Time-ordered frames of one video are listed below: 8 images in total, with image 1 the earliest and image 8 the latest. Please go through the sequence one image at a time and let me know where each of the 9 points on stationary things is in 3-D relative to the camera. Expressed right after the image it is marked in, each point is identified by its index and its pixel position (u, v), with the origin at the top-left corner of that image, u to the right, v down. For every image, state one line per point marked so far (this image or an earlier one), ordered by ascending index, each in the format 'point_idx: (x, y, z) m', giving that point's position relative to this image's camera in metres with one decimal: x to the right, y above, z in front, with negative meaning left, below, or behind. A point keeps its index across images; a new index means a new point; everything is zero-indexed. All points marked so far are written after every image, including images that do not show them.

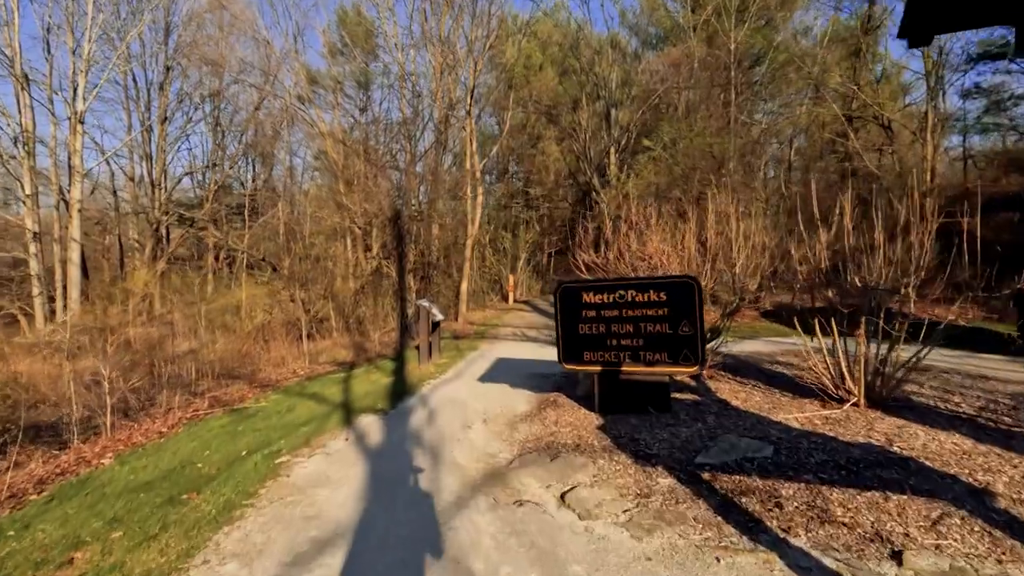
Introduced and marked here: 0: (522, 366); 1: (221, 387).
0: (+0.2, -1.8, +11.5) m
1: (-7.4, -2.5, +13.1) m
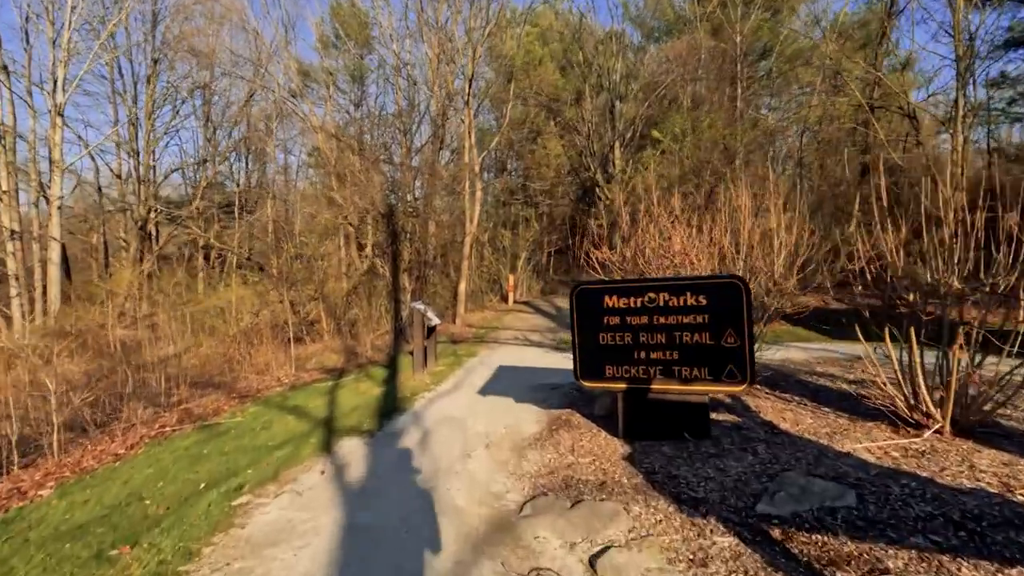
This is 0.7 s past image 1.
0: (+0.3, -1.8, +10.4) m
1: (-7.3, -2.5, +12.0) m
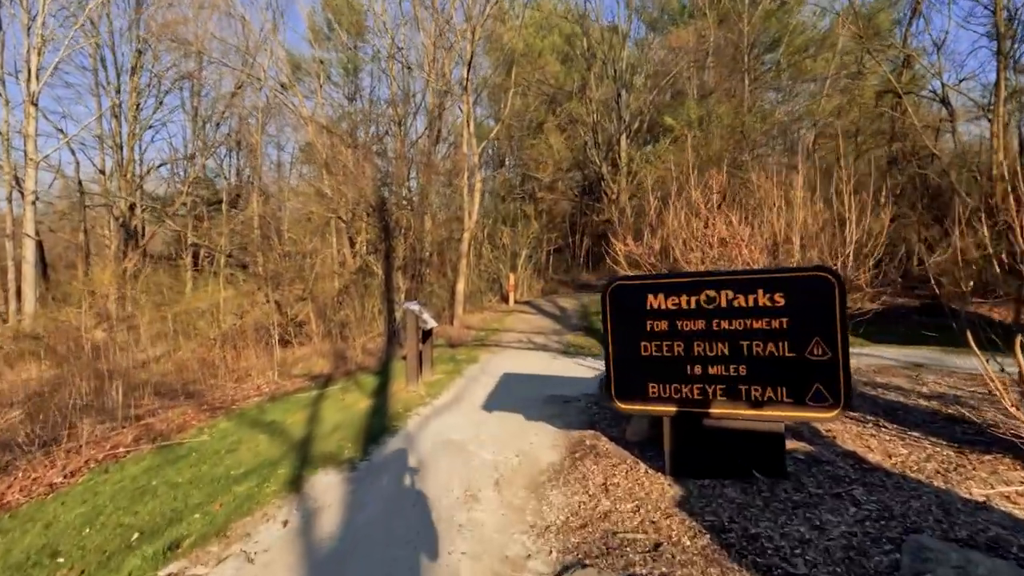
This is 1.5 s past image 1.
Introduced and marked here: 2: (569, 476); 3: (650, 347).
0: (+0.4, -1.8, +9.1) m
1: (-7.2, -2.5, +10.6) m
2: (+0.6, -1.9, +5.1) m
3: (+1.2, -0.5, +4.6) m
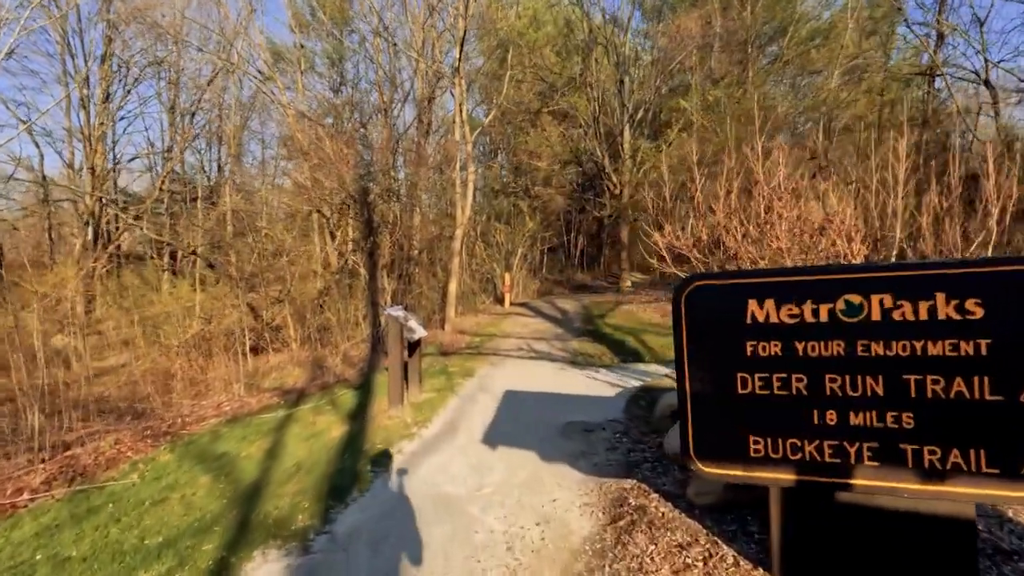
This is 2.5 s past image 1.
0: (+0.5, -1.8, +7.5) m
1: (-7.2, -2.5, +8.9) m
2: (+0.7, -1.9, +3.5) m
3: (+1.4, -0.5, +3.0) m
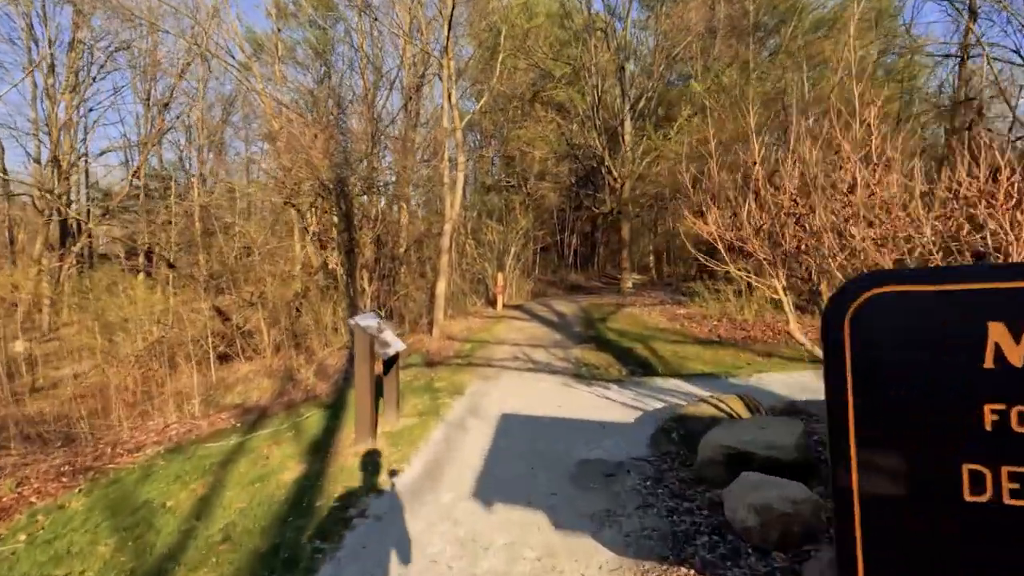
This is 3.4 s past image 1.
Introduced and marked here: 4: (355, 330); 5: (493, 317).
0: (+0.5, -1.8, +6.1) m
1: (-7.2, -2.6, +7.3) m
2: (+0.8, -1.9, +2.0) m
3: (+1.5, -0.6, +1.5) m
4: (-1.8, -0.6, +6.0) m
5: (-0.7, -1.0, +18.5) m
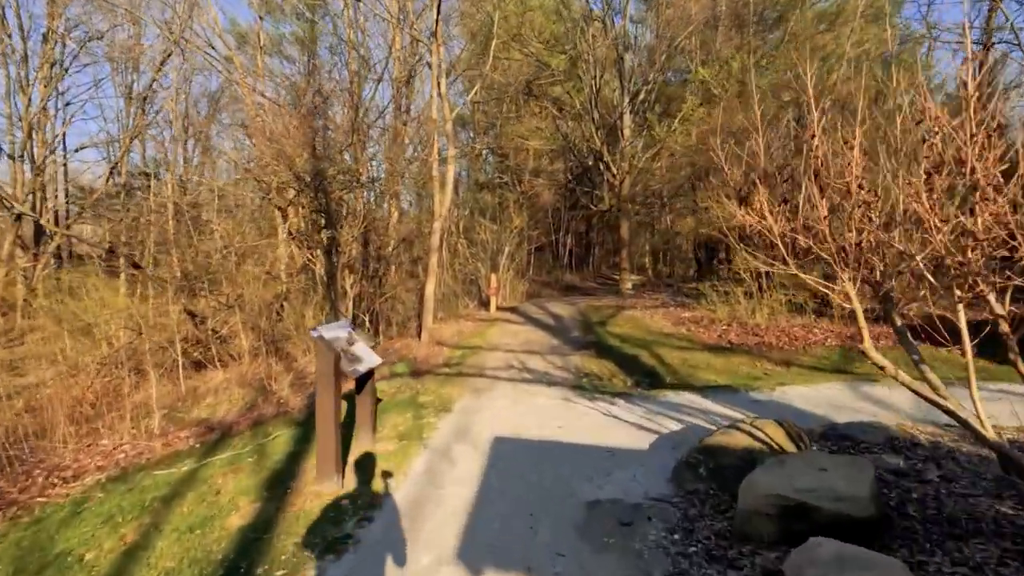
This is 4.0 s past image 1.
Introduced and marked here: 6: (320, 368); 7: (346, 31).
0: (+0.4, -1.9, +5.1) m
1: (-7.3, -2.7, +6.2) m
2: (+0.8, -2.0, +1.1) m
3: (+1.5, -0.6, +0.6) m
4: (-1.9, -0.6, +5.0) m
5: (-0.9, -1.1, +17.5) m
6: (-1.9, -0.8, +5.0) m
7: (-5.5, +8.4, +17.0) m
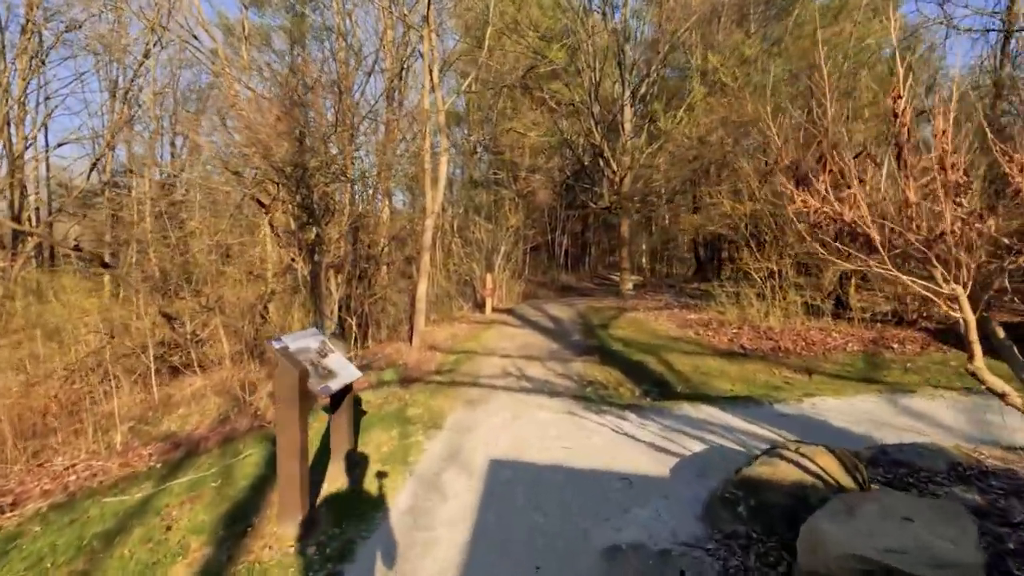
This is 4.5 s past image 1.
0: (+0.4, -1.9, +4.3) m
1: (-7.3, -2.7, +5.4) m
2: (+0.8, -2.0, +0.3) m
3: (+1.5, -0.6, -0.2) m
4: (-1.9, -0.6, +4.2) m
5: (-1.0, -1.1, +16.7) m
6: (-1.9, -0.8, +4.2) m
7: (-5.6, +8.3, +16.1) m
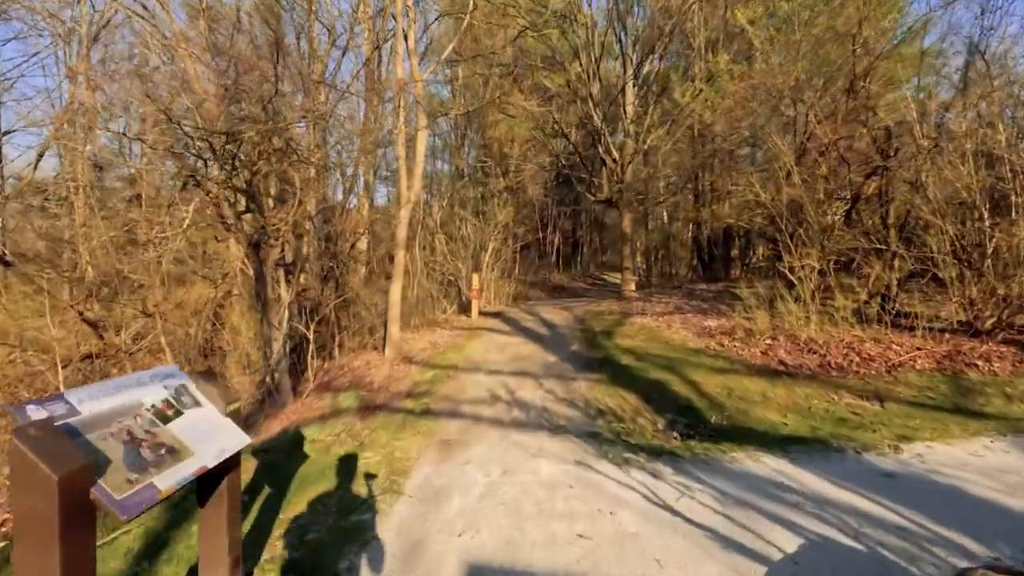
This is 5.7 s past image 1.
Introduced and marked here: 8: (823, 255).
0: (+0.4, -1.9, +2.3) m
1: (-7.3, -2.7, +3.2) m
2: (+0.9, -2.0, -1.7) m
3: (+1.6, -0.7, -2.2) m
4: (-1.9, -0.7, +2.2) m
5: (-1.3, -1.2, +14.7) m
6: (-1.9, -0.9, +2.2) m
7: (-5.9, +8.3, +14.0) m
8: (+5.8, +0.6, +9.6) m
